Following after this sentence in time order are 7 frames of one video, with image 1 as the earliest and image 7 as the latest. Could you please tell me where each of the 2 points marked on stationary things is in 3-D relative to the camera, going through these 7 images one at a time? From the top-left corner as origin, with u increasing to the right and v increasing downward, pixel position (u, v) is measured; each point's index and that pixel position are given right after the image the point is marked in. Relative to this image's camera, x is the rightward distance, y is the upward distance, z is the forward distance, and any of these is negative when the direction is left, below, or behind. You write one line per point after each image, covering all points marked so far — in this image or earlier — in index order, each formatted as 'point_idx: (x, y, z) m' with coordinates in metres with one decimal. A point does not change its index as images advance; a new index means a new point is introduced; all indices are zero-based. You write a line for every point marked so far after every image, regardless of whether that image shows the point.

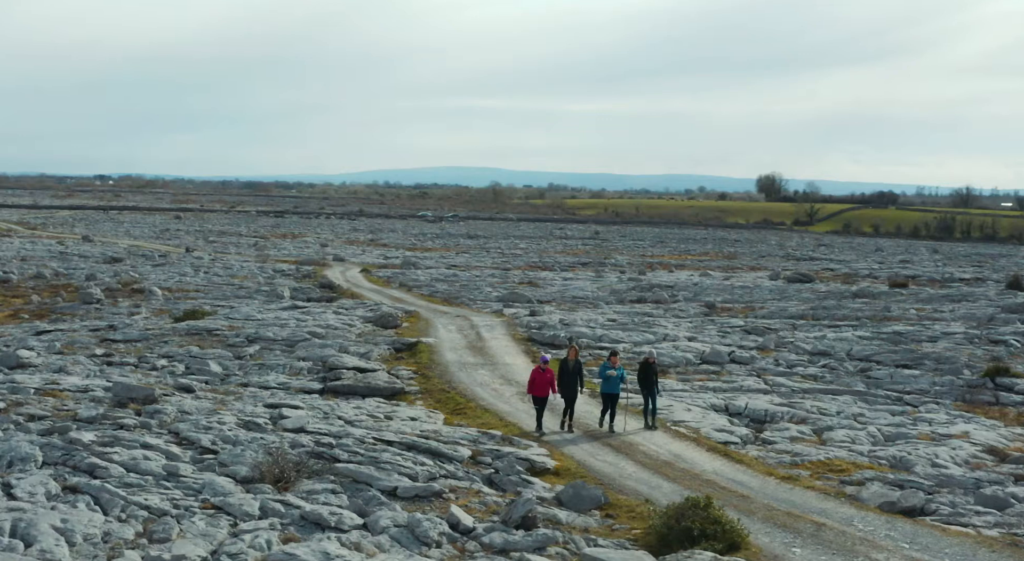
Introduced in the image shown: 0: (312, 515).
0: (-3.3, -3.9, +18.8) m
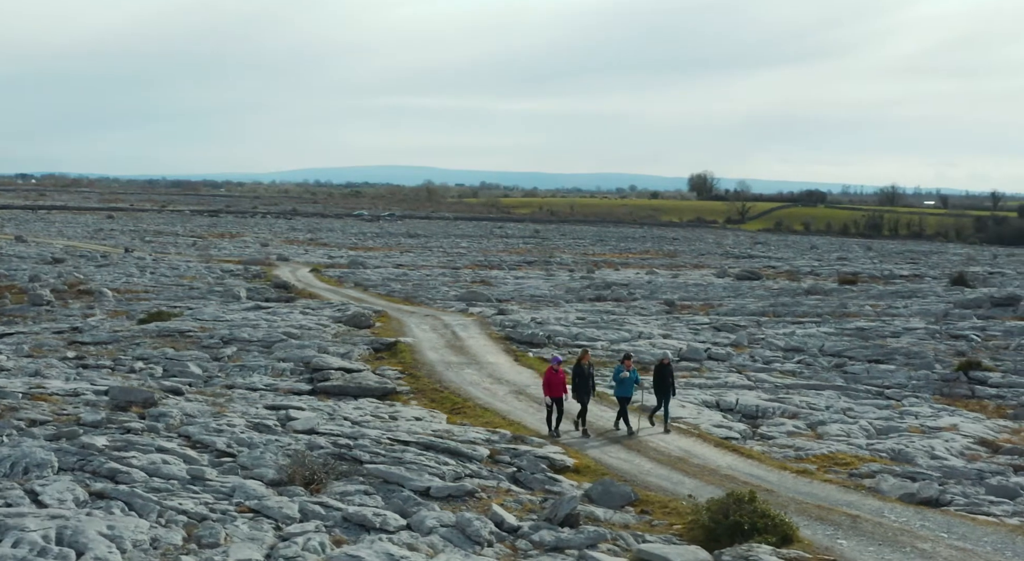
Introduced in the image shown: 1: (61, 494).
0: (-2.5, -3.9, +18.7) m
1: (-7.8, -3.7, +19.7) m
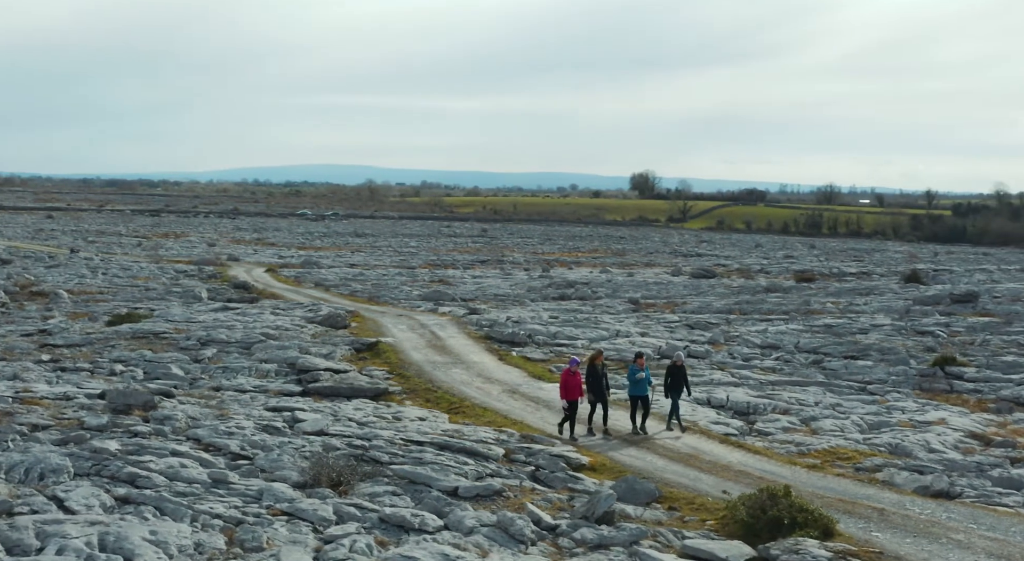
0: (-1.9, -3.9, +18.6) m
1: (-7.2, -3.7, +19.3) m
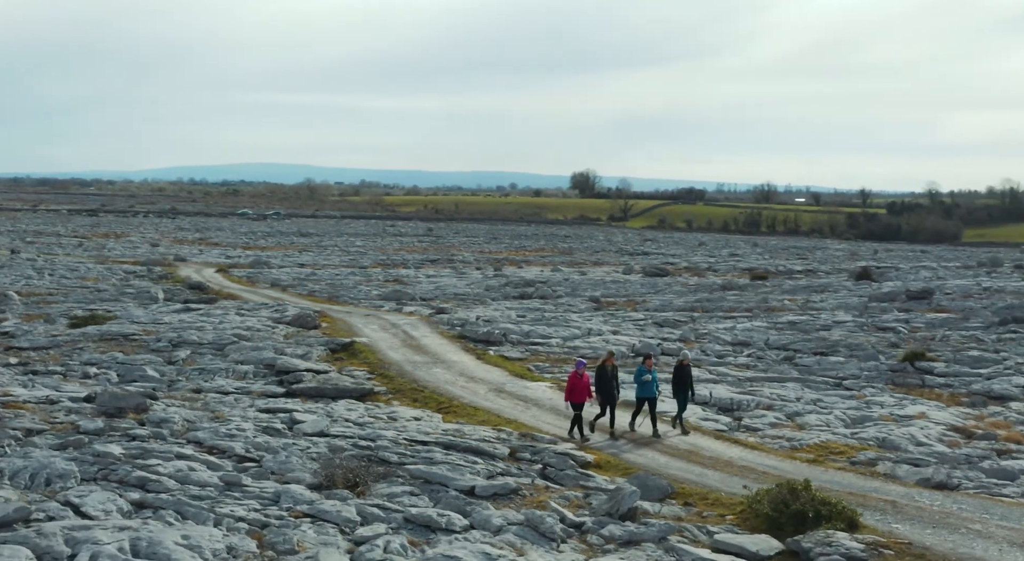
0: (-1.5, -3.9, +18.6) m
1: (-6.8, -3.8, +19.0) m
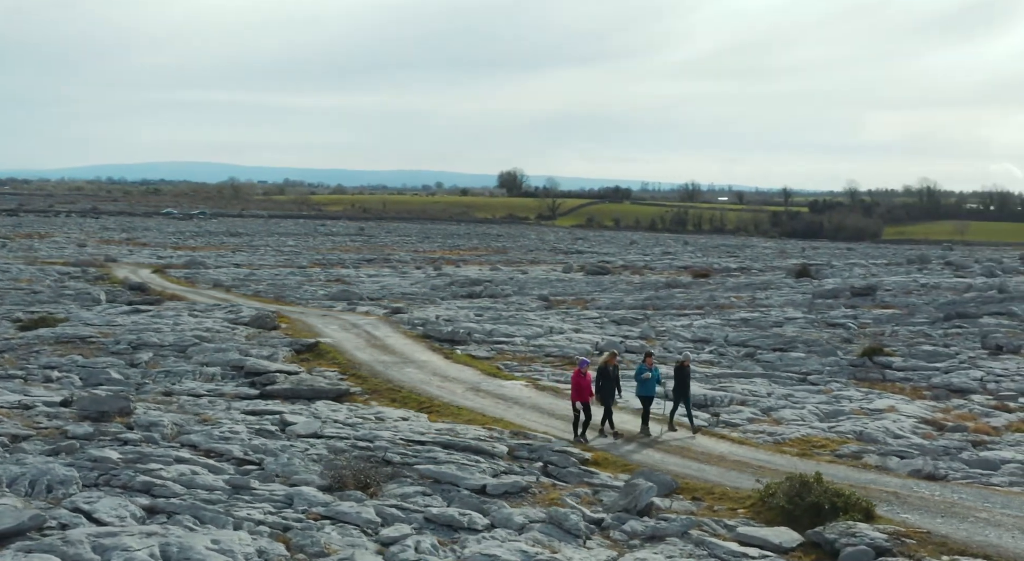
0: (-1.1, -3.9, +18.5) m
1: (-6.5, -3.8, +18.6) m
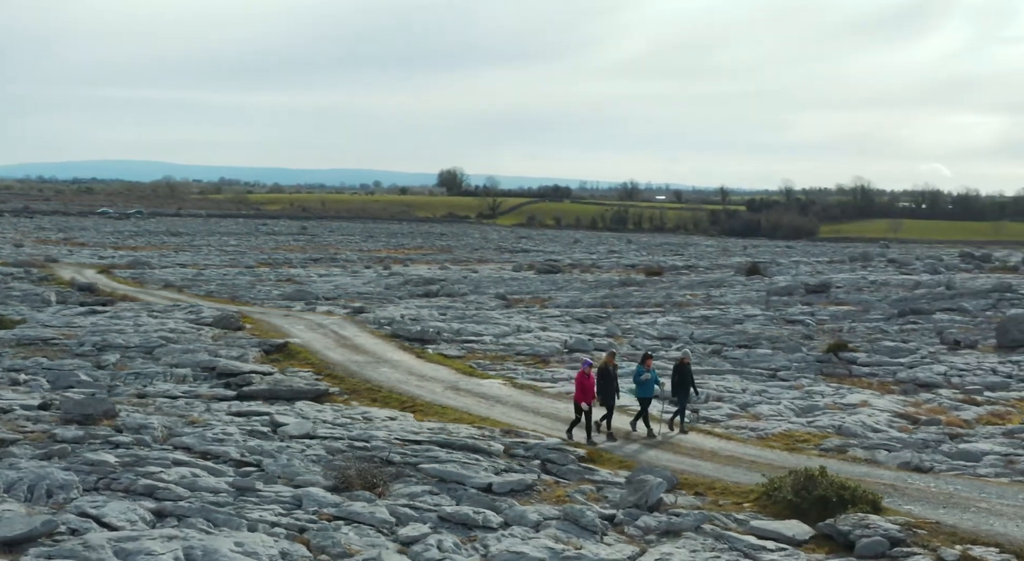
0: (-0.9, -3.8, +18.6) m
1: (-6.2, -3.8, +18.3) m
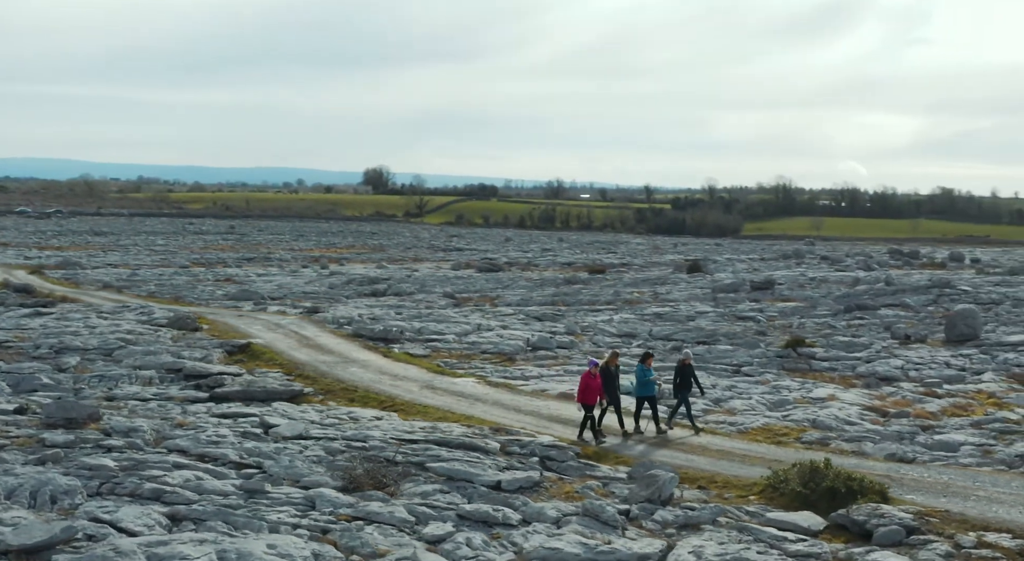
0: (-0.6, -3.8, +18.6) m
1: (-5.9, -3.8, +18.0) m
